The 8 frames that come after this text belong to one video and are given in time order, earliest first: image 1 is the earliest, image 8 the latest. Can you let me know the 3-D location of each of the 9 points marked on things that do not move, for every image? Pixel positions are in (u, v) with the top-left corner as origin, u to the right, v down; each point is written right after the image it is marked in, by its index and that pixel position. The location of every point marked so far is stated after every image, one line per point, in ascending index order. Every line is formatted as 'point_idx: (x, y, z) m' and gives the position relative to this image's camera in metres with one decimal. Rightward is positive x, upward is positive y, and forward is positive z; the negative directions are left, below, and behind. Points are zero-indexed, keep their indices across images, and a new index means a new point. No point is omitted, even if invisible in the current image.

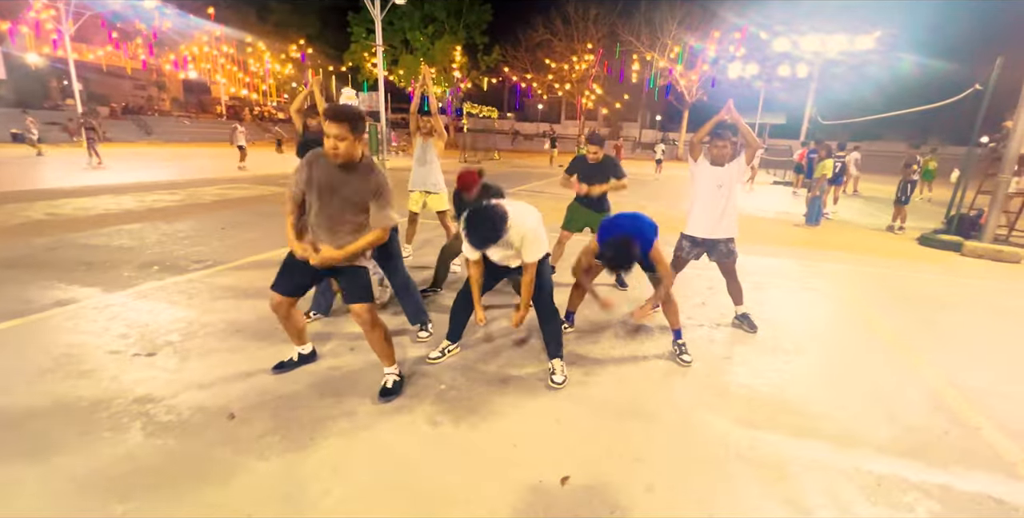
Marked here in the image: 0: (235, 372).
0: (-2.0, -0.8, +3.5) m
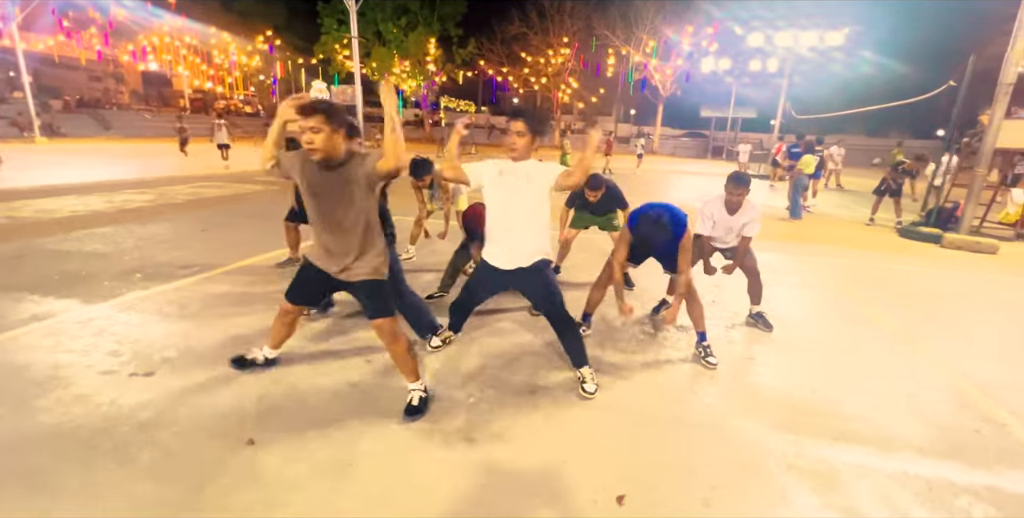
0: (-1.8, -0.9, +3.3) m
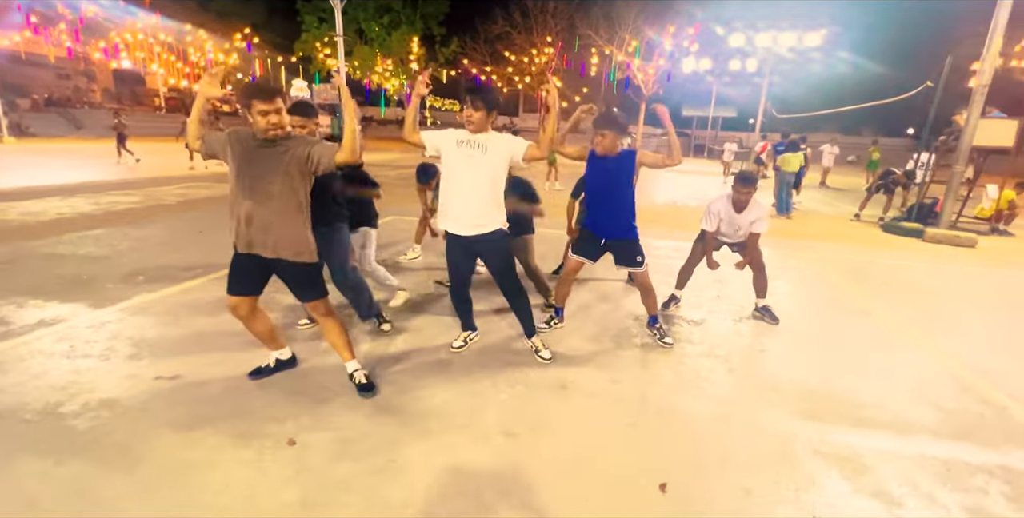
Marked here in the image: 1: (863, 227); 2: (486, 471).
0: (-1.6, -0.9, +3.3) m
1: (+8.2, +0.8, +11.1) m
2: (-0.1, -1.2, +2.6) m
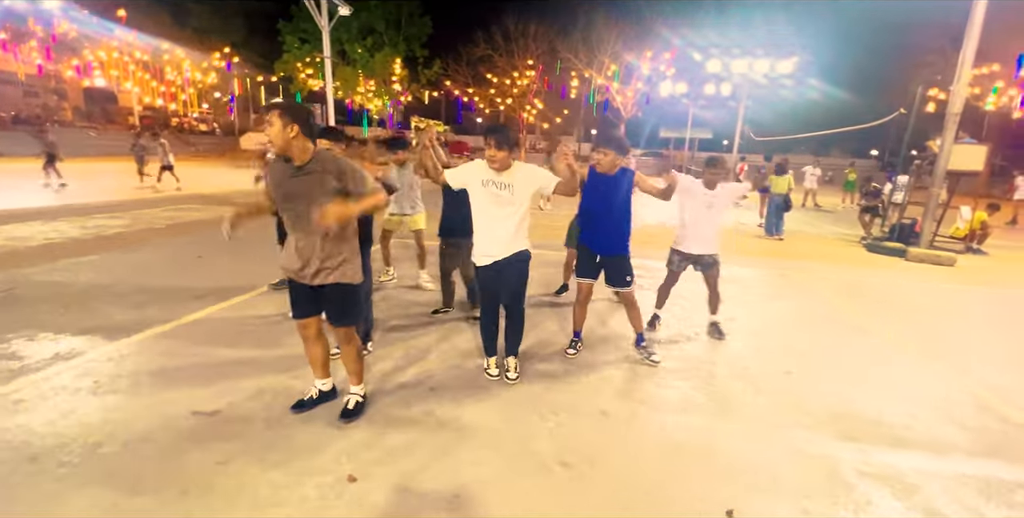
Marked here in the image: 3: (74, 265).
0: (-1.3, -1.1, +3.2) m
1: (+8.2, +0.3, +11.5) m
2: (+0.3, -1.4, +2.6) m
3: (-6.4, -0.1, +7.0) m
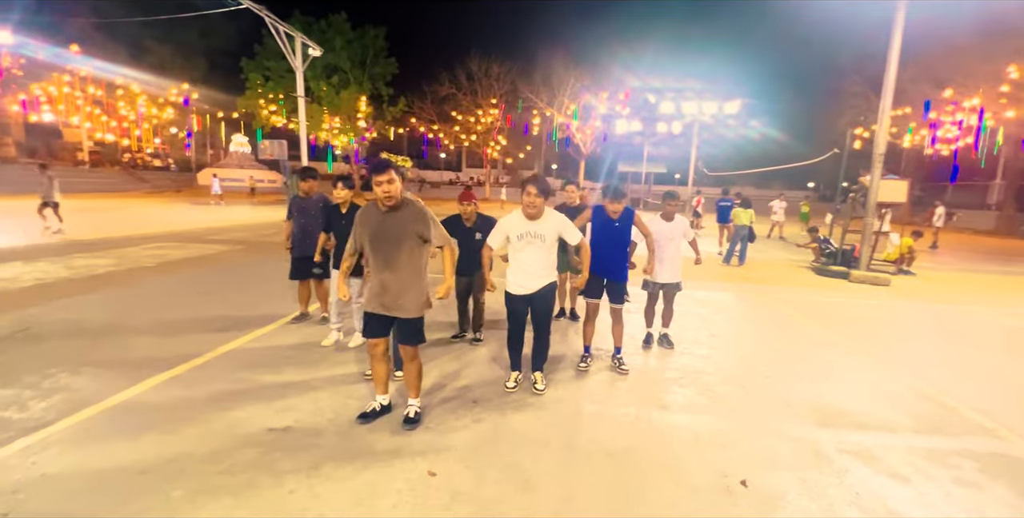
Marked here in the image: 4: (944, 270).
0: (-0.9, -1.3, +3.6) m
1: (+7.7, -0.3, +12.8) m
2: (+0.6, -1.5, +3.2) m
3: (-6.4, -0.6, +7.0) m
4: (+12.2, -0.3, +13.3) m
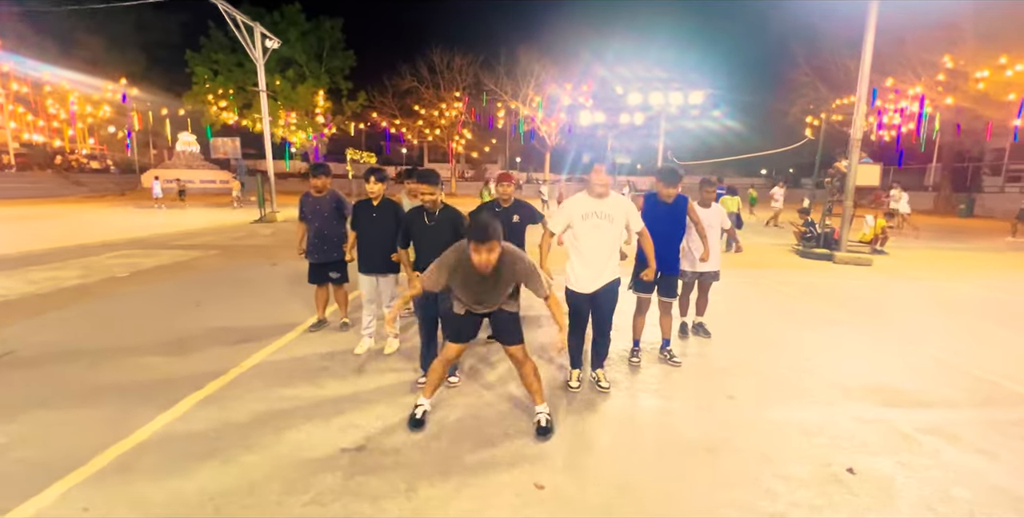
0: (-0.3, -1.3, +3.4) m
1: (+7.5, +0.1, +13.2) m
2: (+1.3, -1.5, +3.1) m
3: (-6.1, -0.8, +6.3) m
4: (+11.9, +0.3, +14.1) m
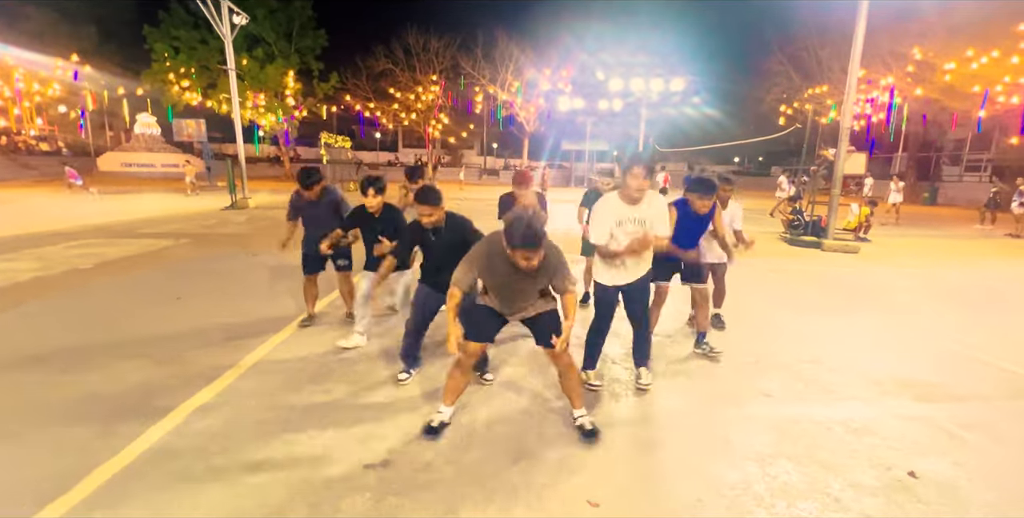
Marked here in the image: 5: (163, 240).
0: (0.0, -1.3, +3.1) m
1: (+7.3, +0.5, +13.3) m
2: (+1.6, -1.4, +2.9) m
3: (-6.0, -0.7, +5.7) m
4: (+11.6, +0.7, +14.4) m
5: (-8.1, +0.4, +11.1) m
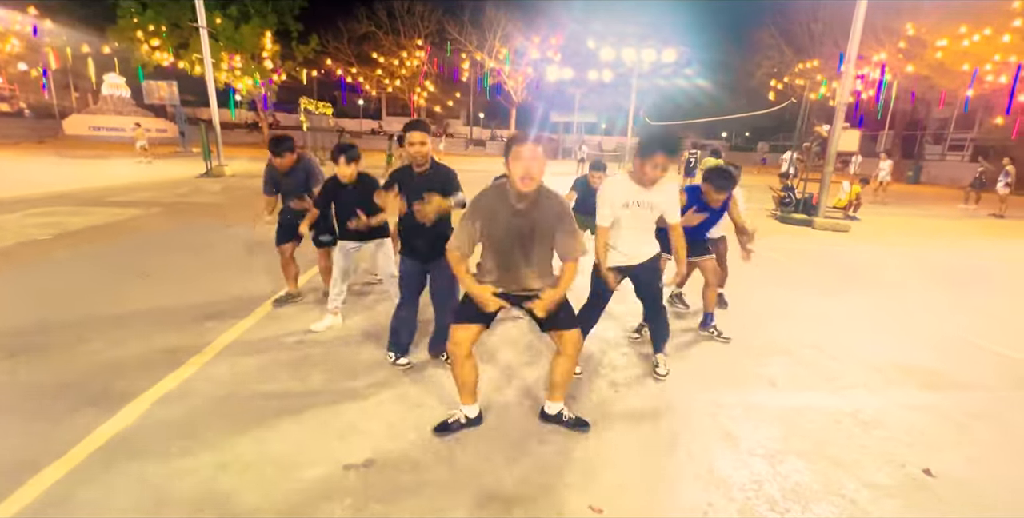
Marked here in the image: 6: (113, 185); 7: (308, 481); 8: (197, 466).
0: (-0.1, -1.2, +2.9) m
1: (+6.9, +1.1, +13.2) m
2: (+1.6, -1.3, +2.7) m
3: (-6.1, -0.4, +5.2) m
4: (+11.2, +1.3, +14.4) m
5: (-8.4, +1.1, +10.5) m
6: (-12.9, +2.4, +15.3) m
7: (-1.1, -1.2, +2.6) m
8: (-1.8, -1.2, +2.6) m
